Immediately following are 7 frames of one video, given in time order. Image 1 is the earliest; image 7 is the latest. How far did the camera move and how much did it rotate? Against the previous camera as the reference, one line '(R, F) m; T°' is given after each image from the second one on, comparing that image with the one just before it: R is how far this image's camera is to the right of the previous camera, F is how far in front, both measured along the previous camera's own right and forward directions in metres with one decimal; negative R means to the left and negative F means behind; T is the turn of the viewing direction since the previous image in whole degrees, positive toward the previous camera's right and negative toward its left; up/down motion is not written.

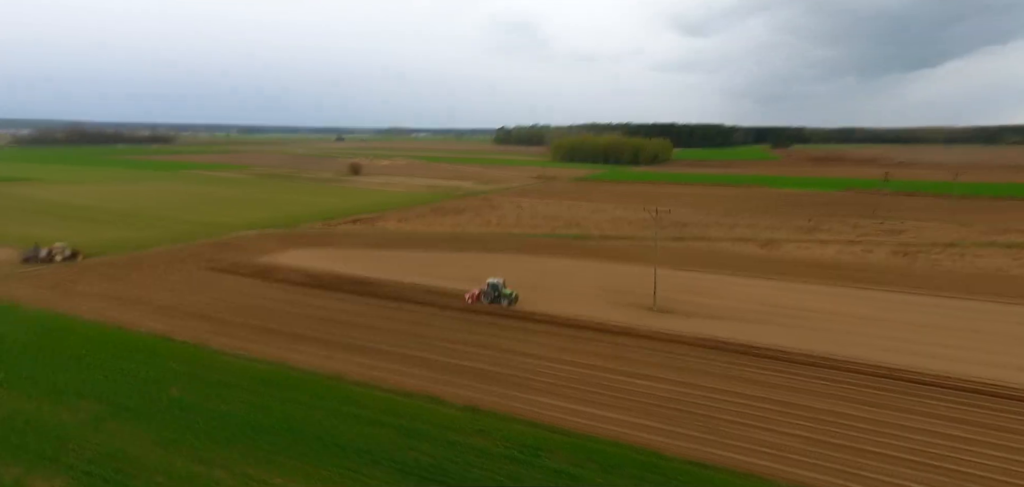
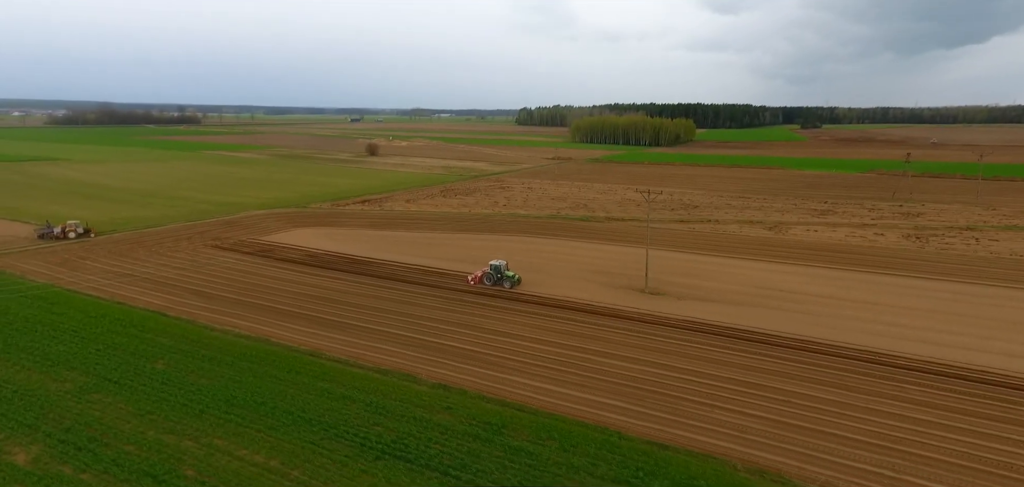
(+1.0, +0.3) m; -2°
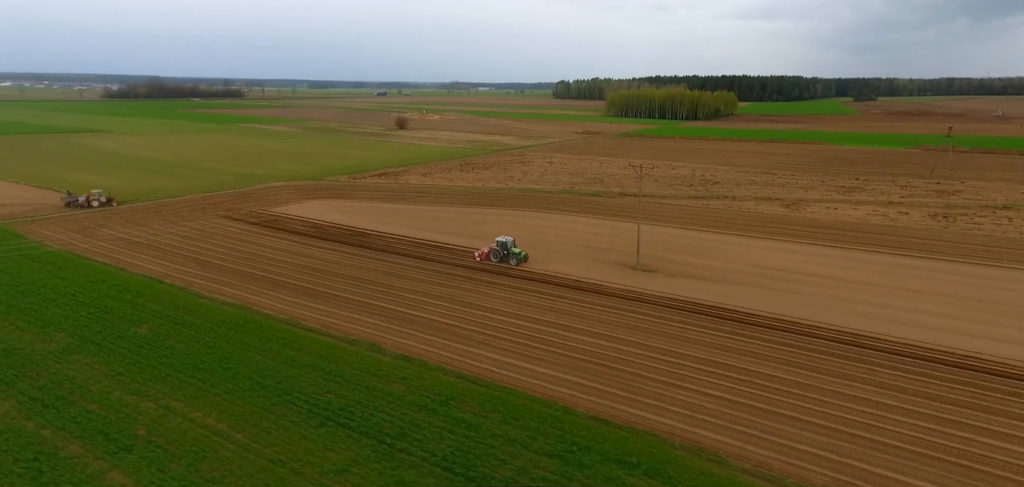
(+2.3, 0.0) m; -4°
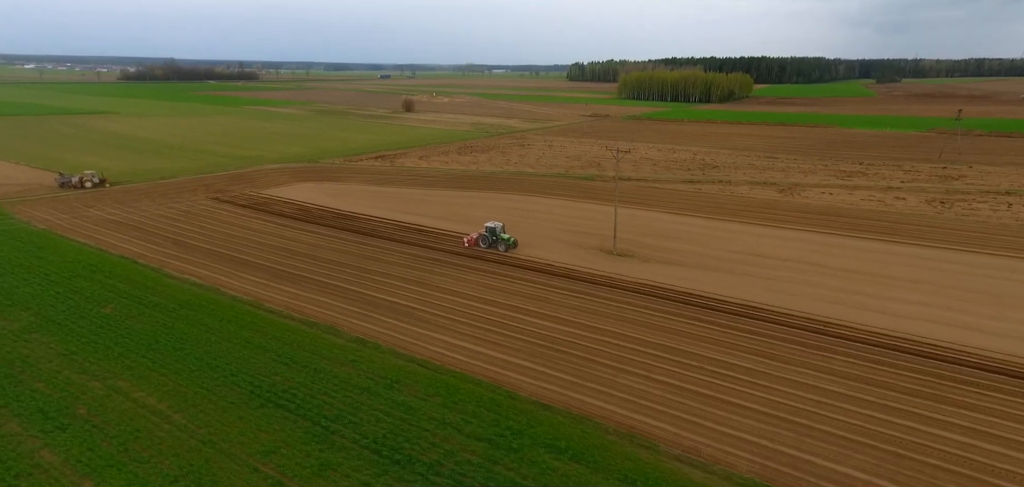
(+1.8, +0.1) m; -2°
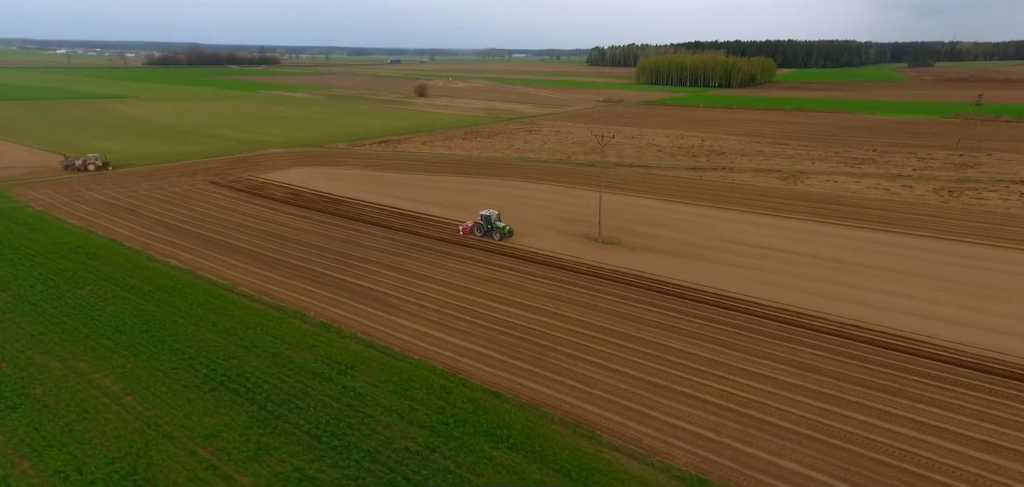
(+1.7, +0.2) m; -2°
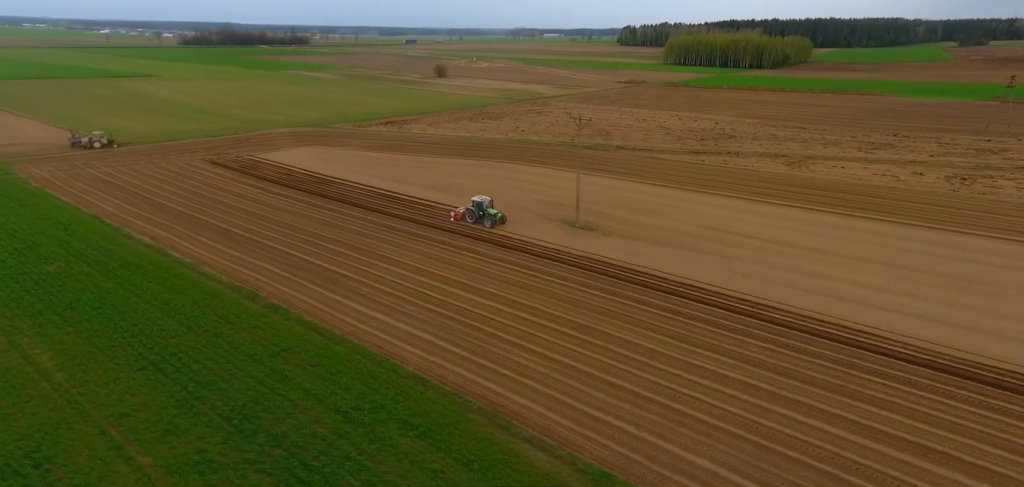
(+2.4, +0.4) m; -3°
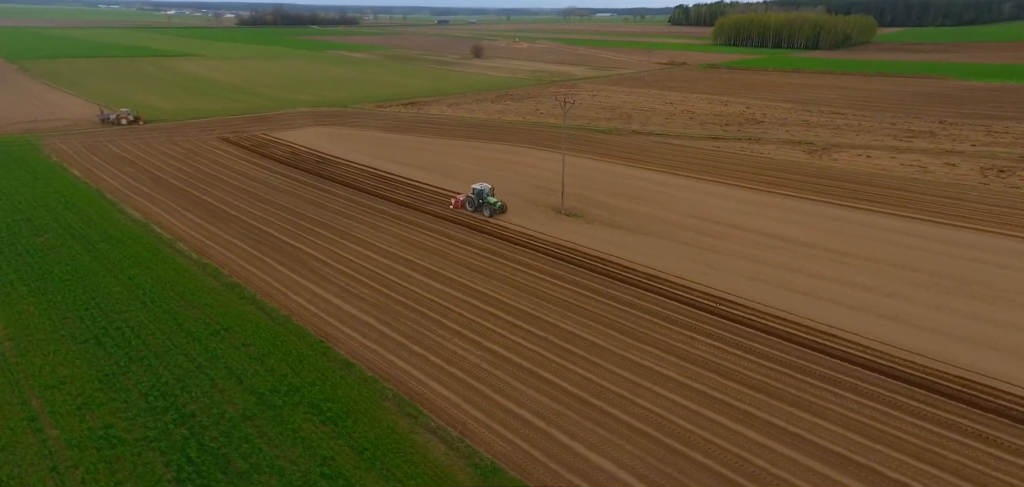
(+2.8, +0.5) m; -5°
